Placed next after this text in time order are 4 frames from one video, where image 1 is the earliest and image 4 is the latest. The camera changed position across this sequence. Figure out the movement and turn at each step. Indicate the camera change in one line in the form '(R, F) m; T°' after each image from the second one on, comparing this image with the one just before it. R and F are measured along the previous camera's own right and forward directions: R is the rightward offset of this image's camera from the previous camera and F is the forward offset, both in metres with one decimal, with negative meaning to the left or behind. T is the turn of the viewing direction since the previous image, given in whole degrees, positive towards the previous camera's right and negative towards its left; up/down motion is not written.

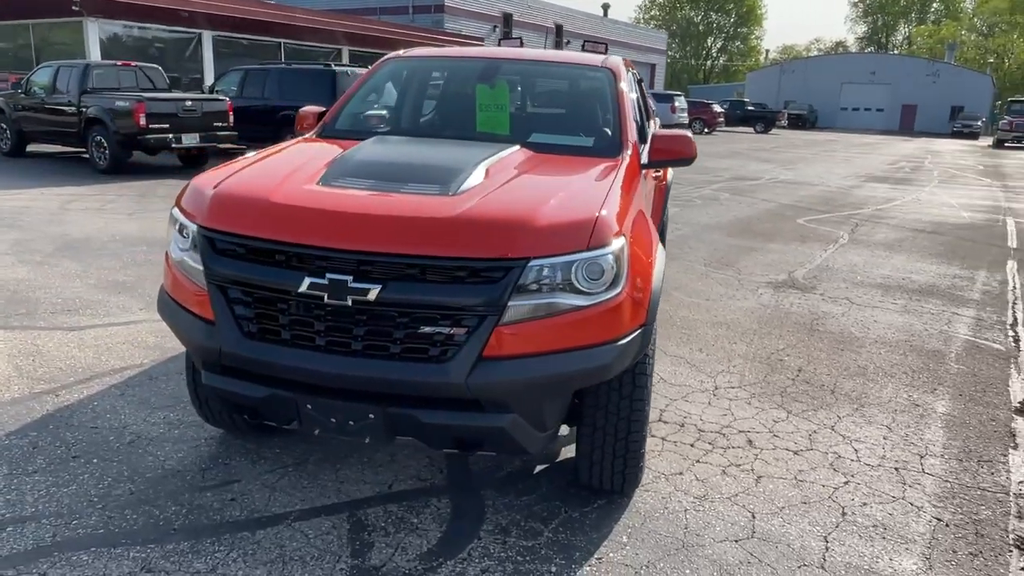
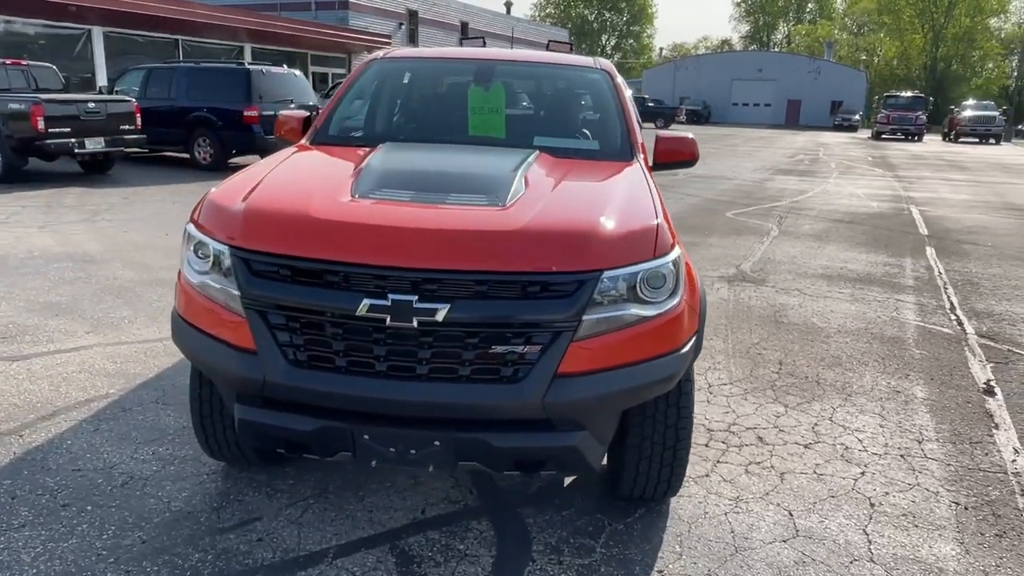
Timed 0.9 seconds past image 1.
(-0.5, +0.1) m; +7°
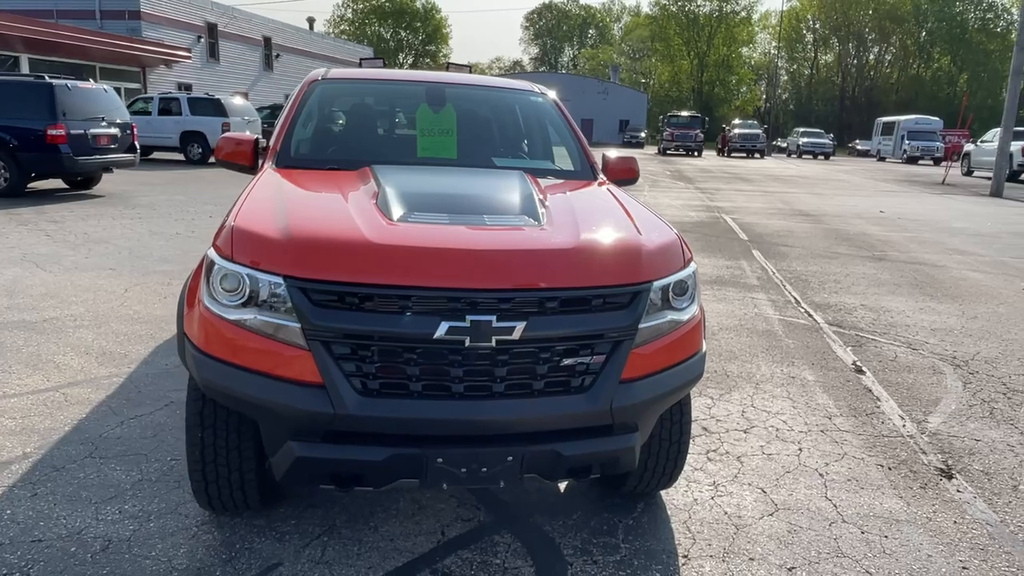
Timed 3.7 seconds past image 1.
(-0.8, 0.0) m; +15°
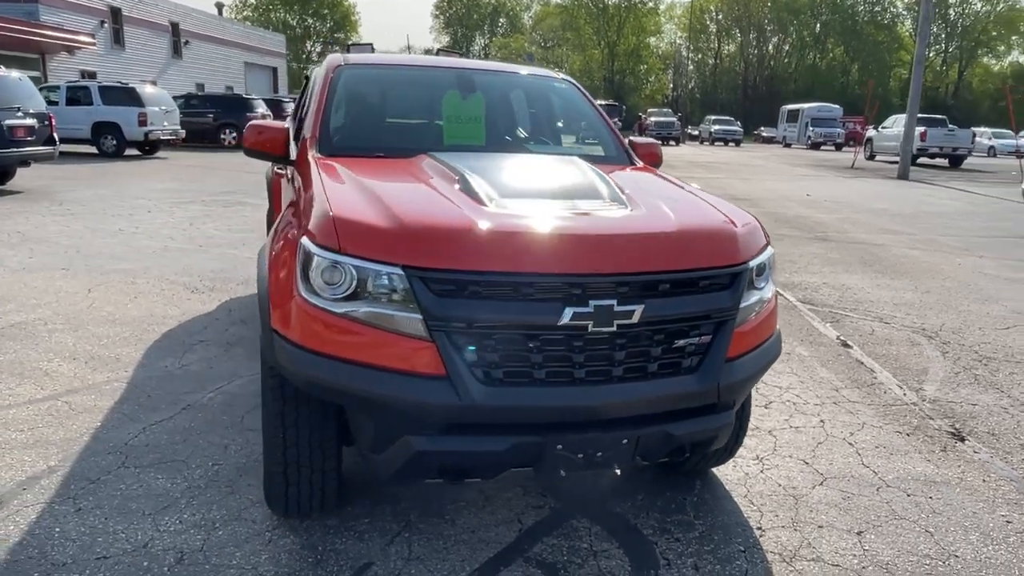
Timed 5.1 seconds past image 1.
(-0.7, 0.0) m; +6°
